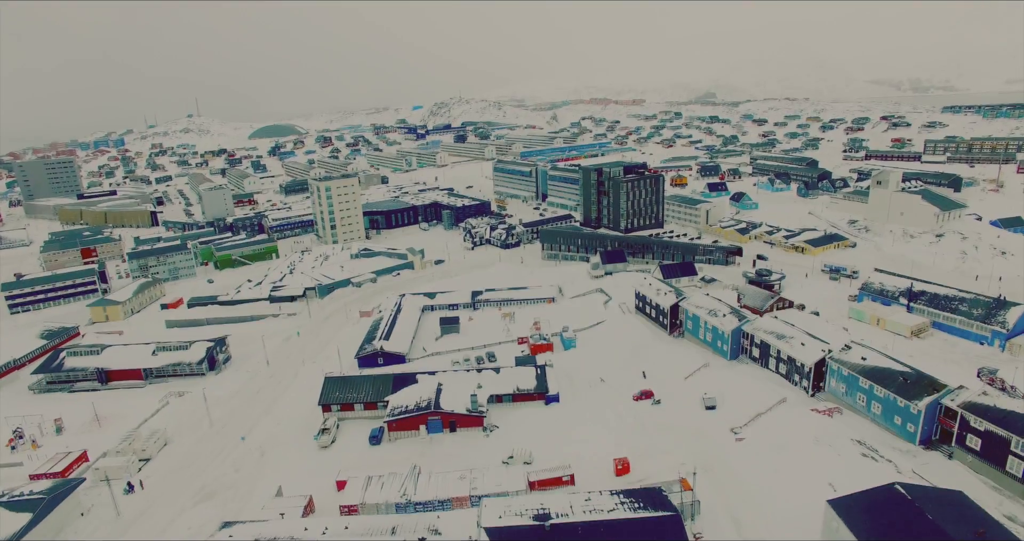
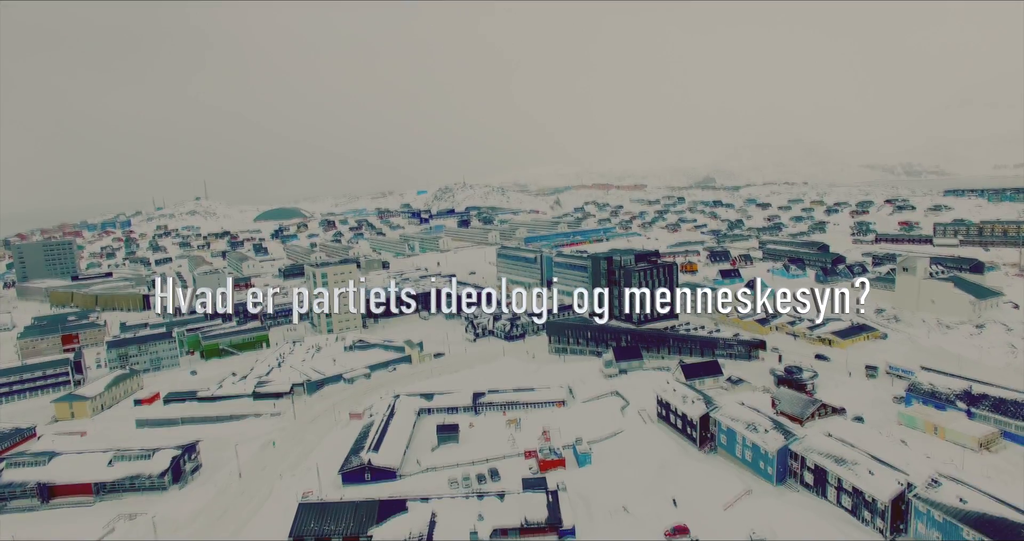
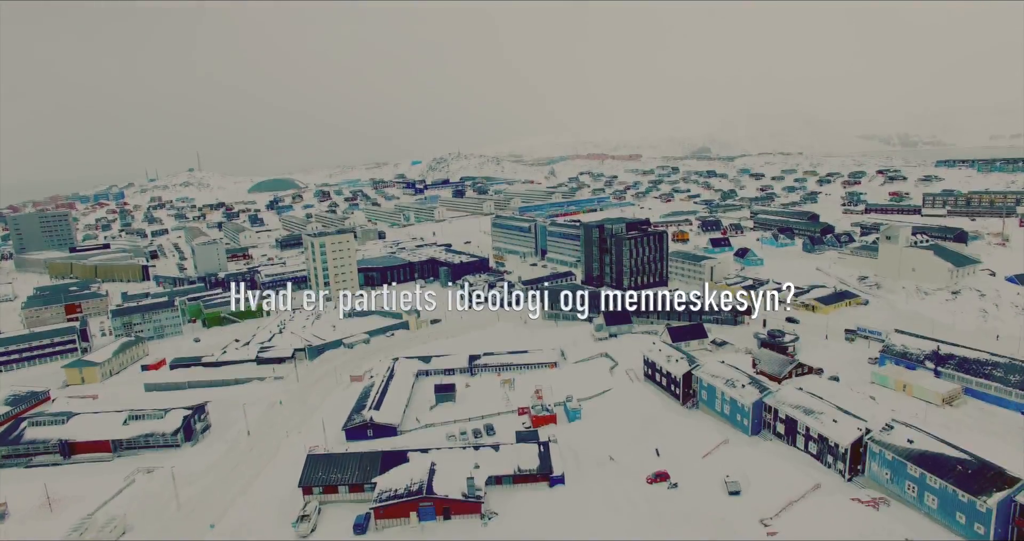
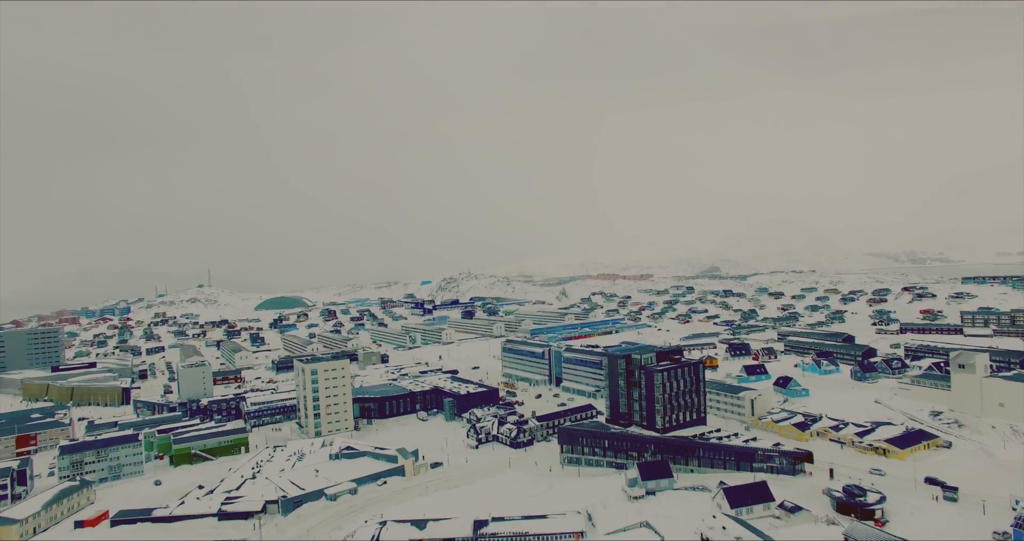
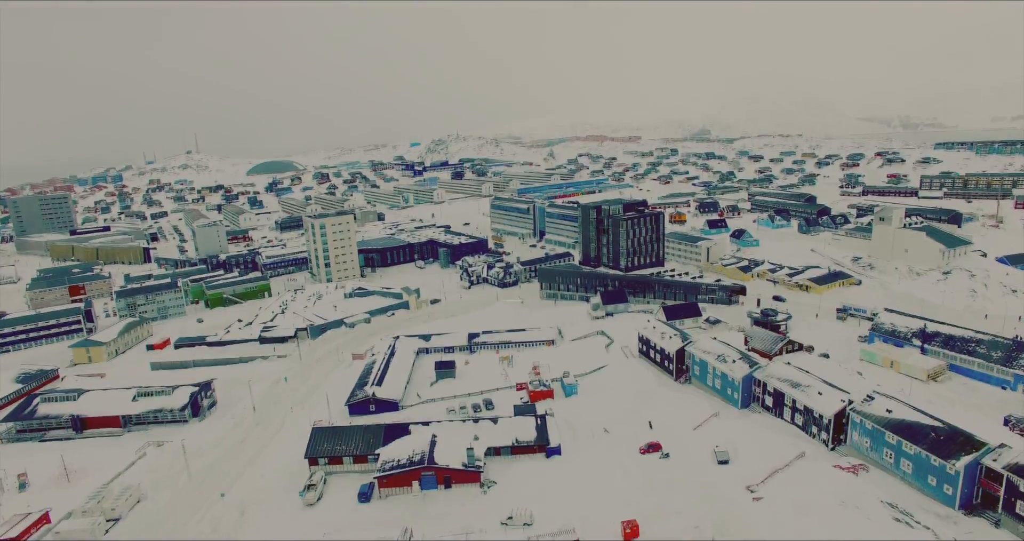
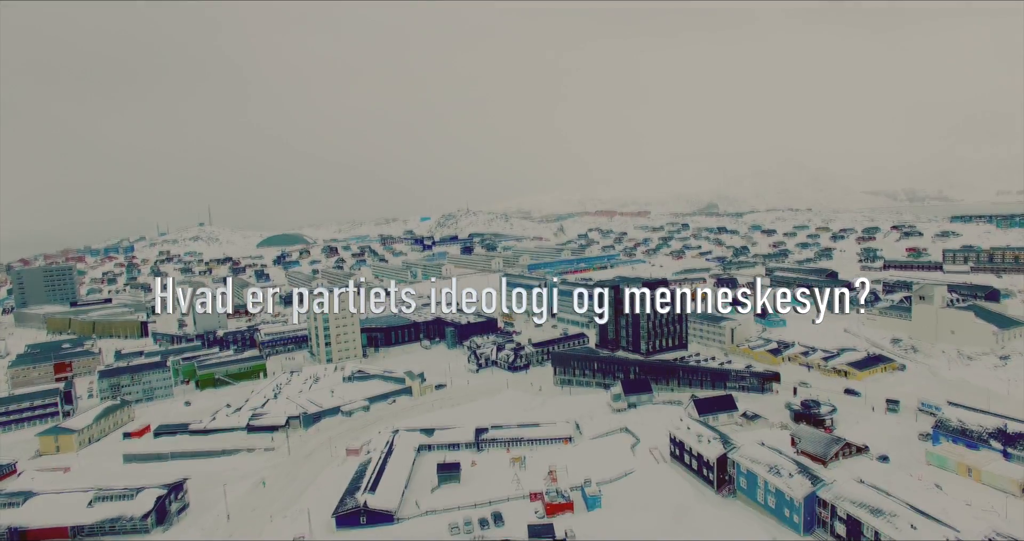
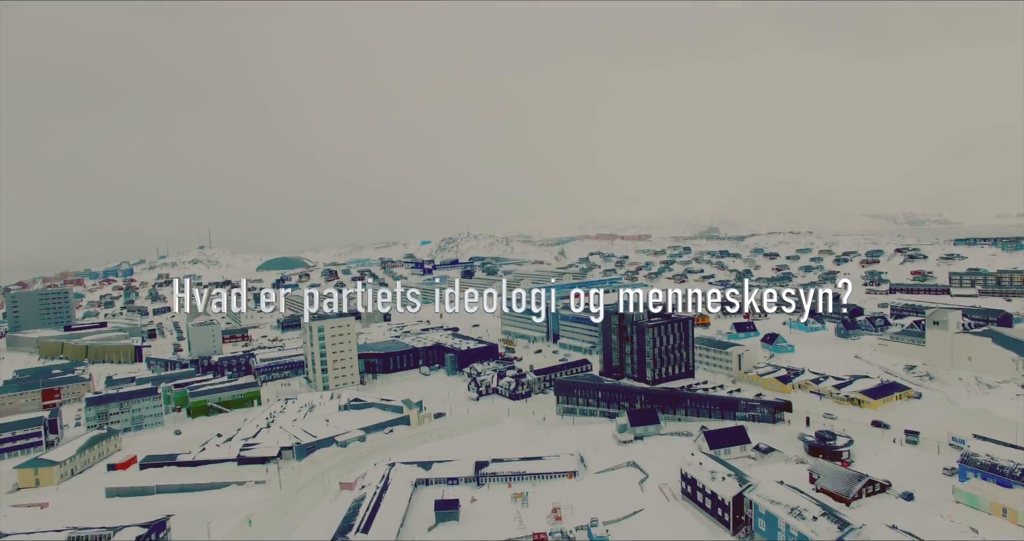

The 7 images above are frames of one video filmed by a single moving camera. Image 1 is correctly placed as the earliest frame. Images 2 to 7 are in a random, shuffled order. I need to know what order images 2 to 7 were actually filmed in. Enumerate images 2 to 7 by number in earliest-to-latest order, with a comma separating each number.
5, 3, 2, 6, 7, 4
